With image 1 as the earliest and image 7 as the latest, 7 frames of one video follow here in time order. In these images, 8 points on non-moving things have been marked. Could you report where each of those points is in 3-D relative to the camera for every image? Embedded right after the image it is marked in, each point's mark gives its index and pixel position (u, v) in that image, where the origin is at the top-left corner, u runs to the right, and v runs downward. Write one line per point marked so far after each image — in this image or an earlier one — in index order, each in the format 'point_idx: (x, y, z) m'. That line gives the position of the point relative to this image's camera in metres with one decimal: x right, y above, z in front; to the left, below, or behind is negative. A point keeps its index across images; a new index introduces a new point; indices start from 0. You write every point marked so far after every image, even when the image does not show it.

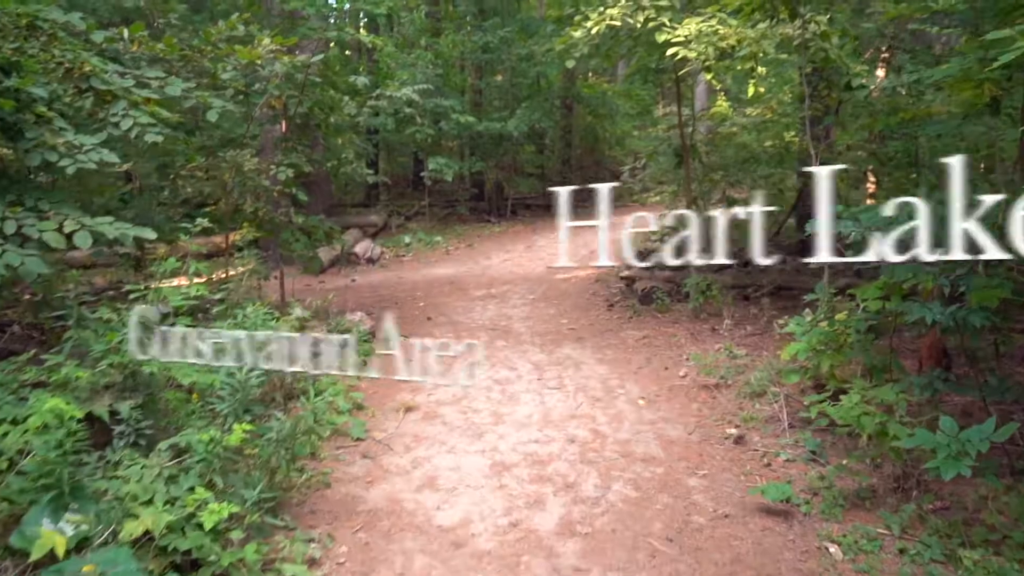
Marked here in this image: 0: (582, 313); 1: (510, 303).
0: (+1.0, -0.4, +9.1) m
1: (0.0, -0.3, +9.8) m
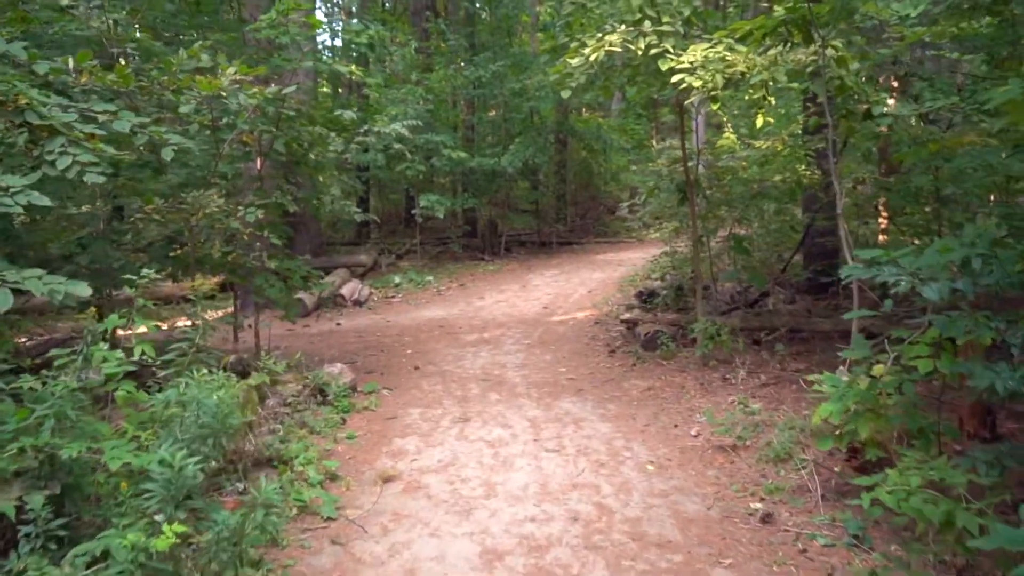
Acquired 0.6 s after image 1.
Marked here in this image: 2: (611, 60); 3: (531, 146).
0: (+1.0, -1.0, +8.5) m
1: (-0.1, -0.9, +9.2) m
2: (+1.3, +2.8, +7.4) m
3: (+0.6, +4.3, +18.1) m
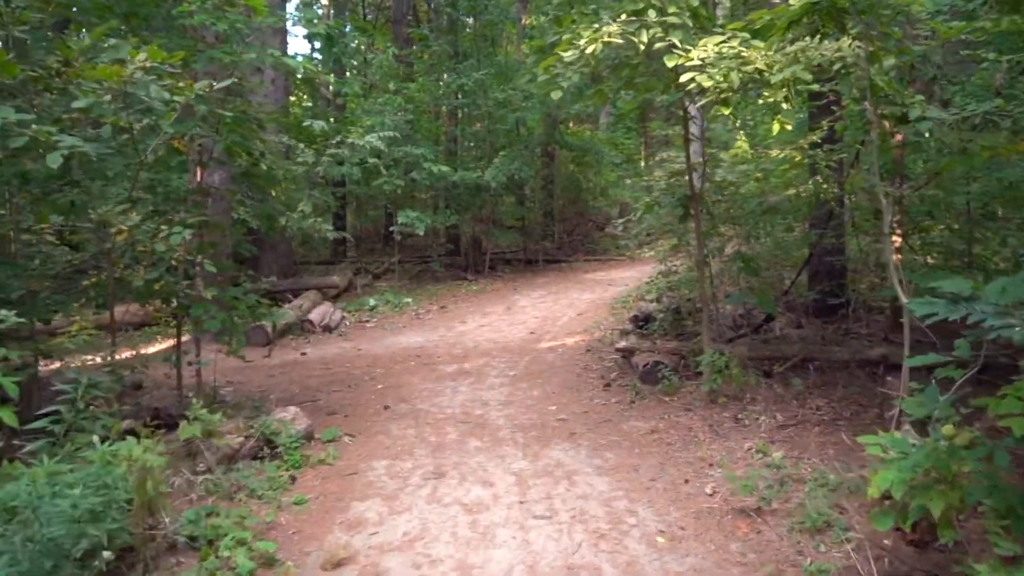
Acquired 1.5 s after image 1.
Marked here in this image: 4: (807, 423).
0: (+0.7, -1.3, +7.6) m
1: (-0.3, -1.3, +8.2) m
2: (+1.1, +2.5, +6.6) m
3: (+0.1, +3.7, +17.3) m
4: (+3.1, -1.4, +6.4) m
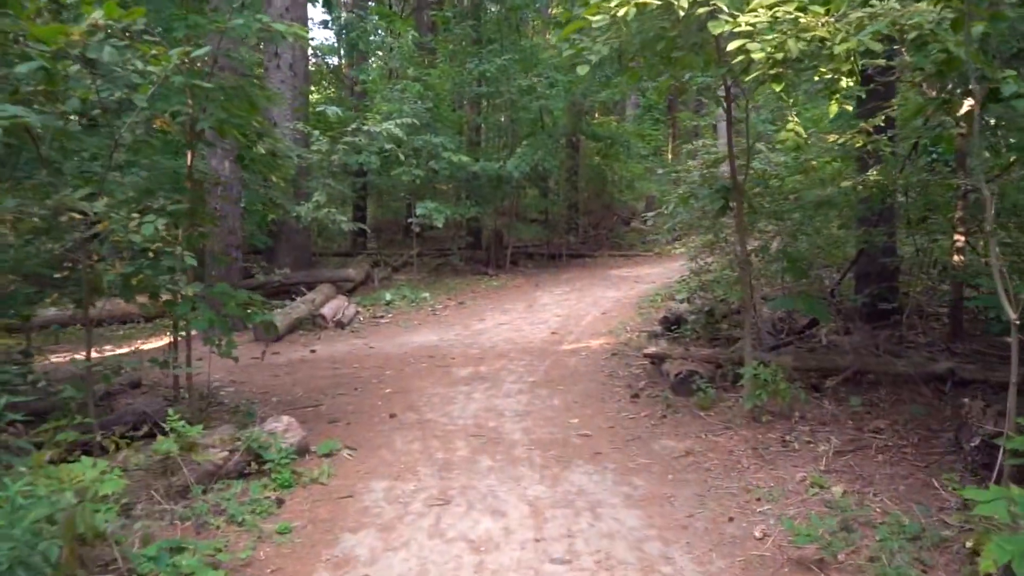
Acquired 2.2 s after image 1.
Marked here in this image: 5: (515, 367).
0: (+0.9, -1.3, +6.9) m
1: (-0.1, -1.3, +7.6) m
2: (+1.3, +2.5, +5.8) m
3: (+0.8, +3.8, +16.6) m
4: (+3.3, -1.5, +5.6) m
5: (0.0, -1.1, +8.6) m
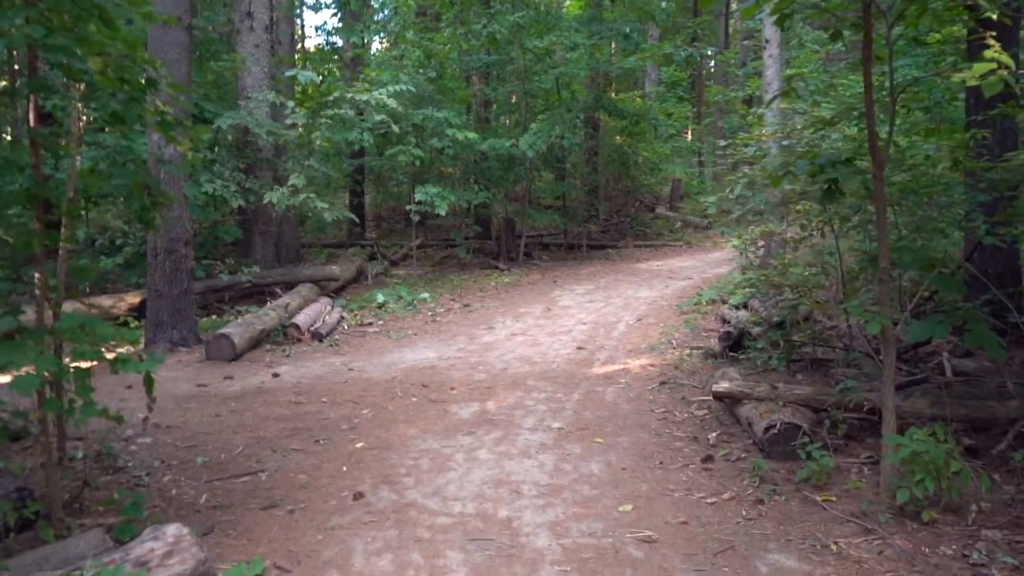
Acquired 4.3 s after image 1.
0: (+1.1, -1.5, +4.8) m
1: (+0.1, -1.4, +5.5) m
2: (+1.4, +2.3, +3.6) m
3: (+1.1, +3.9, +14.3) m
4: (+3.4, -1.6, +3.4) m
5: (+0.2, -1.2, +6.5) m
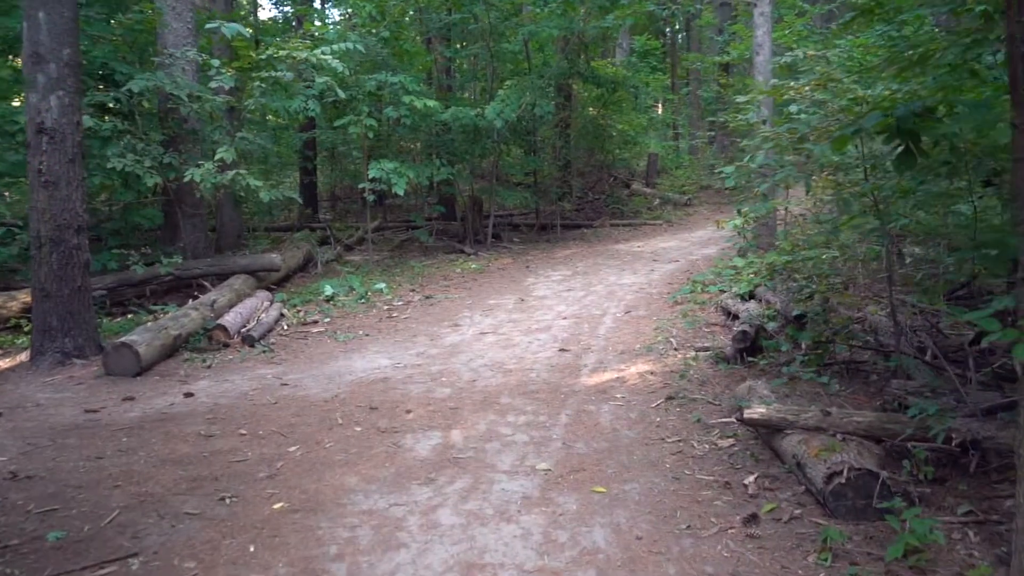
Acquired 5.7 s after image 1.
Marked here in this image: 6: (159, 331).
0: (+1.0, -1.5, +3.4) m
1: (-0.1, -1.4, +4.1) m
2: (+1.3, +2.3, +2.2) m
3: (+0.3, +4.2, +12.8) m
4: (+3.3, -1.7, +2.2) m
5: (0.0, -1.2, +5.1) m
6: (-4.4, -0.5, +7.6) m
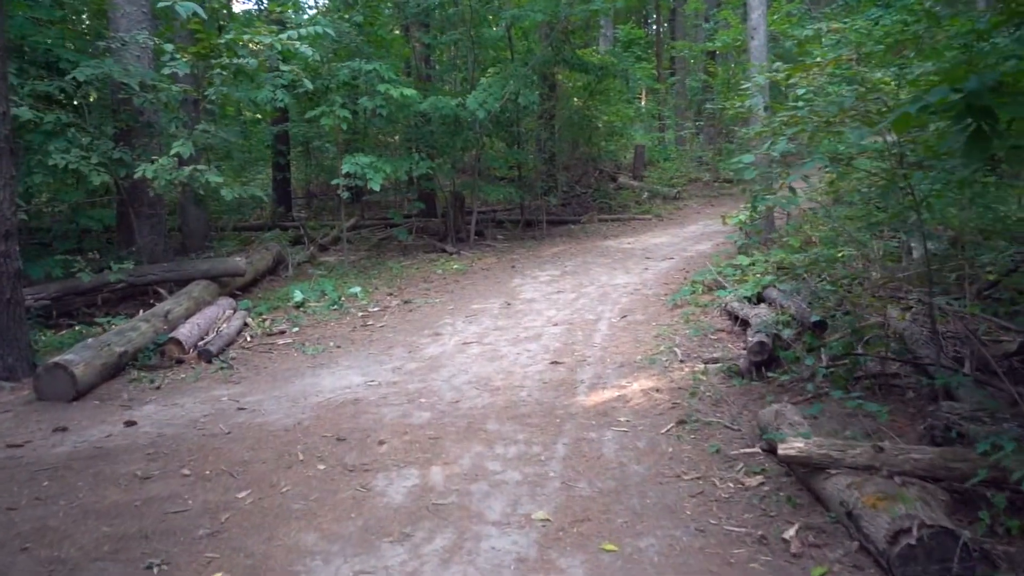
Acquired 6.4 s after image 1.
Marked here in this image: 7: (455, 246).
0: (+0.9, -1.6, +2.7) m
1: (-0.2, -1.5, +3.3) m
2: (+1.2, +2.2, +1.5) m
3: (0.0, +4.1, +12.0) m
4: (+3.3, -1.7, +1.6) m
5: (-0.1, -1.3, +4.4) m
6: (-4.6, -0.7, +6.8) m
7: (-1.2, +0.9, +13.0) m
